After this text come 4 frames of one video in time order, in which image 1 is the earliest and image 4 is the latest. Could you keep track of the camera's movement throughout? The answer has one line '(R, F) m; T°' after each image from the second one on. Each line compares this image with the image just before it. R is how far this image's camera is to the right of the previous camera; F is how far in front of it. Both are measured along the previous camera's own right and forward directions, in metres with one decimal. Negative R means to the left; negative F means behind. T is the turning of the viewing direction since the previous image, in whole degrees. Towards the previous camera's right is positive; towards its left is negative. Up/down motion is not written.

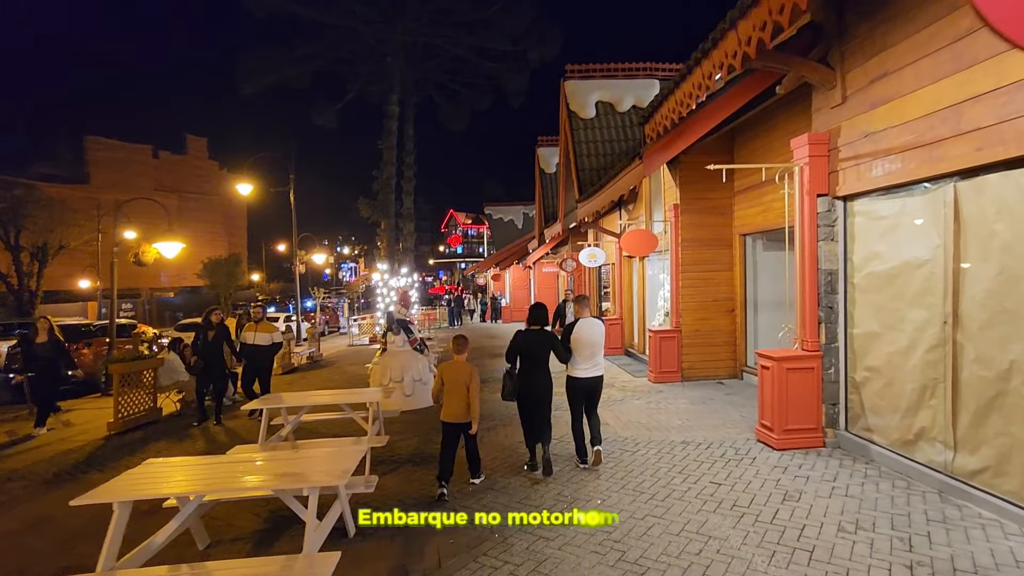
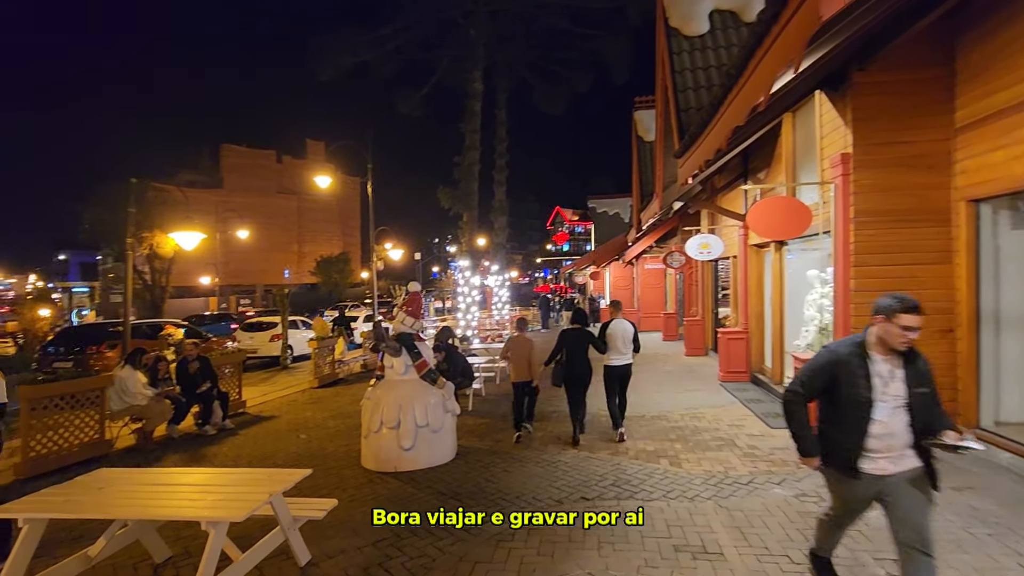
(+0.7, +3.5) m; -12°
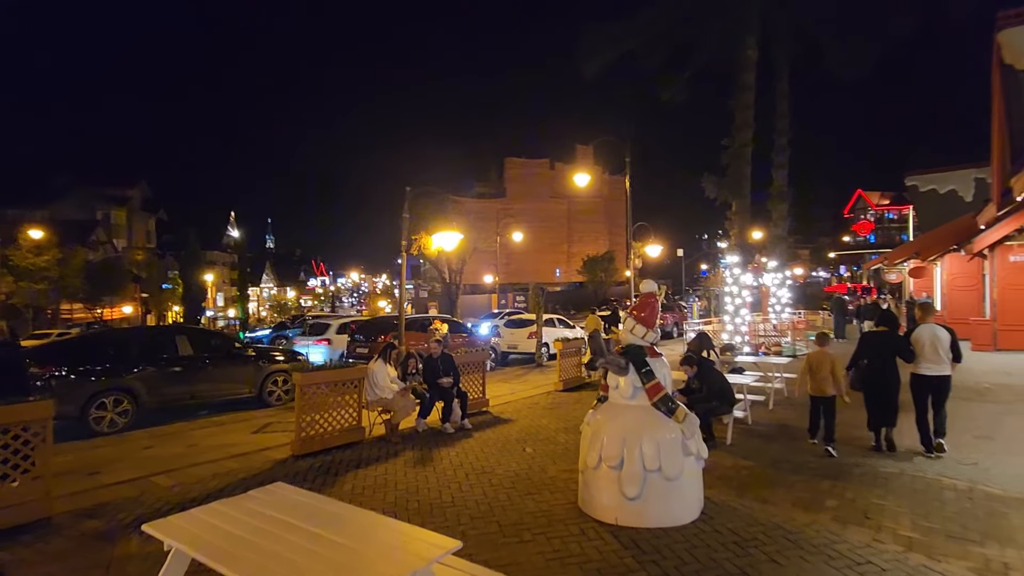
(+0.1, +1.5) m; -29°
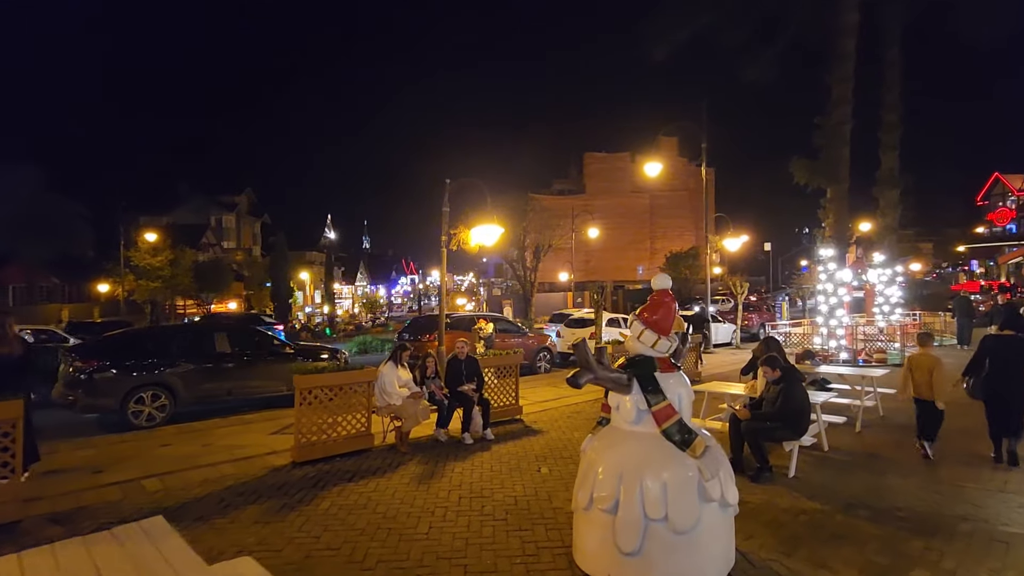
(+0.9, +1.0) m; -9°
